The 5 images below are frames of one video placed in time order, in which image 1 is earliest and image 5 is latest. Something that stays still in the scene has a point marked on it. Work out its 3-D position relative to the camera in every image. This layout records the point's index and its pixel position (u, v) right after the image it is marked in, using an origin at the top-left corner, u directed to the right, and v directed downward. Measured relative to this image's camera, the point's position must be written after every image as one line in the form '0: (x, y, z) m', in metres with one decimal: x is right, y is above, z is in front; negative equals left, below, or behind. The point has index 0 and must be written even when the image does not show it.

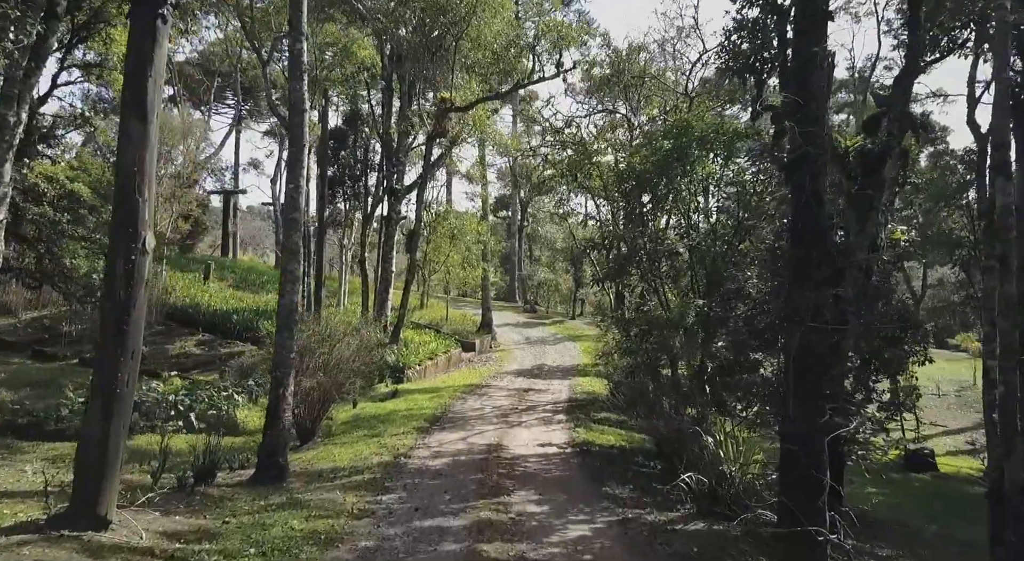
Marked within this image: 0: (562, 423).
0: (+0.9, -2.6, +13.9) m
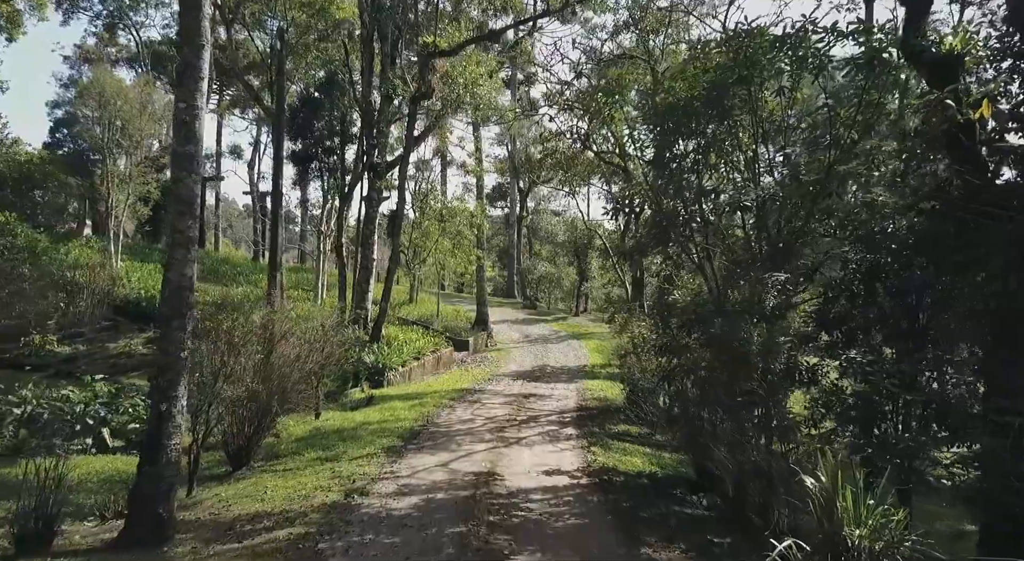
0: (+0.9, -2.3, +11.1) m
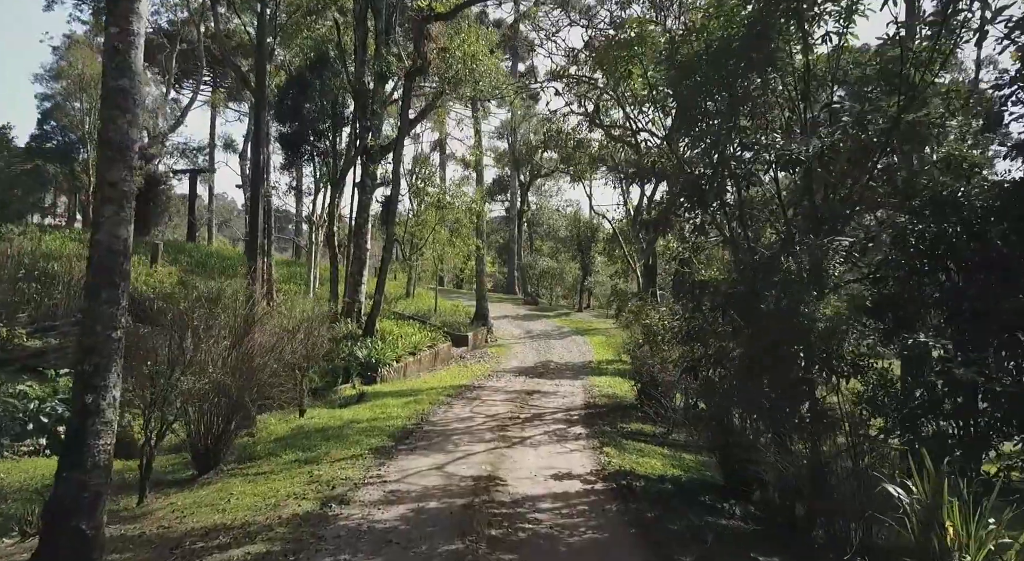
0: (+0.9, -2.1, +10.0) m
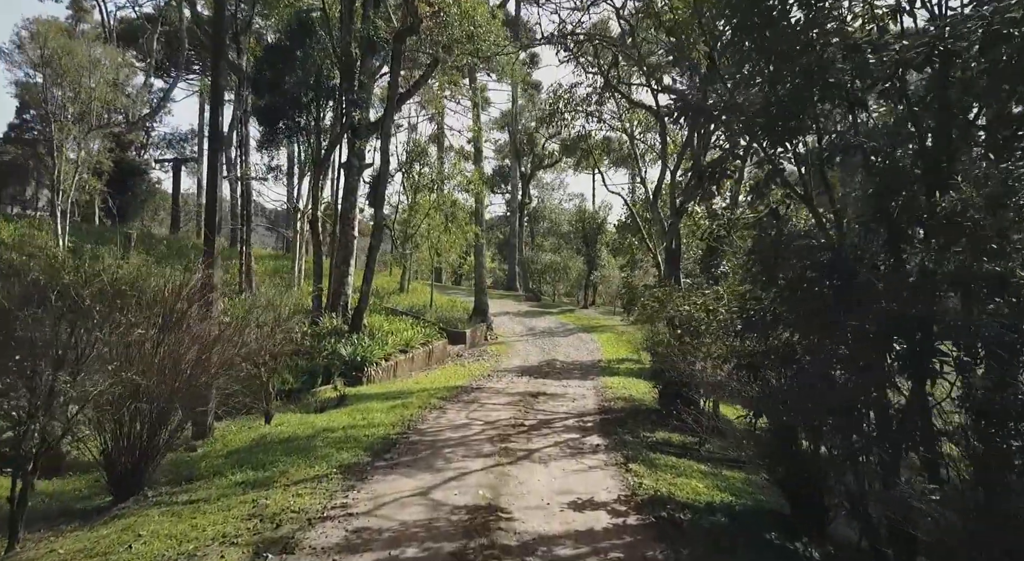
0: (+1.0, -1.9, +8.2) m
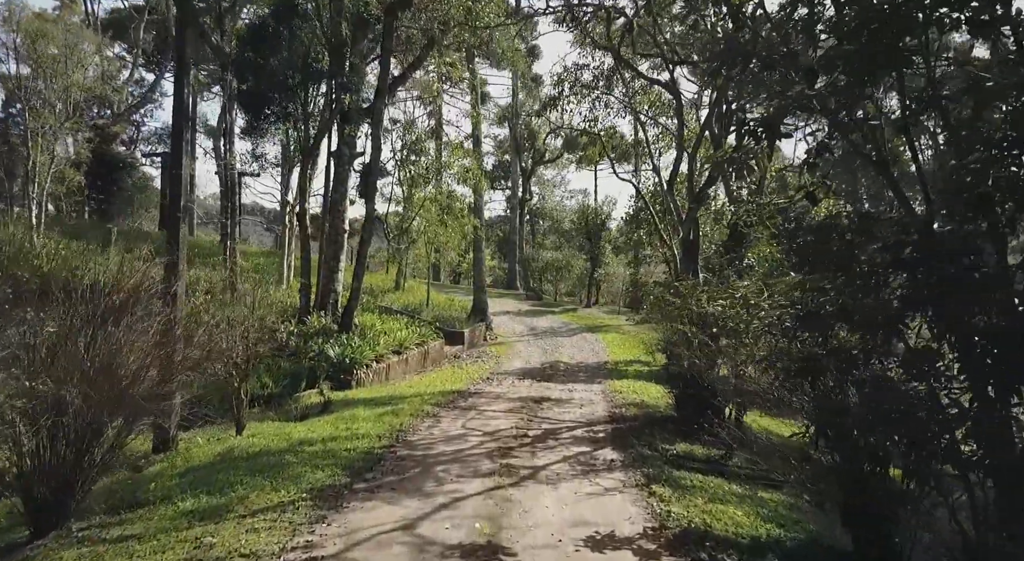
0: (+1.0, -1.8, +7.1) m
